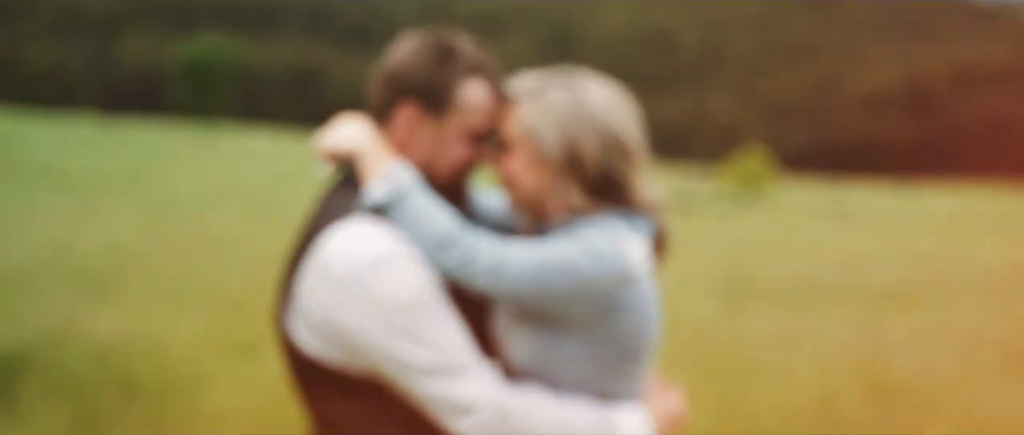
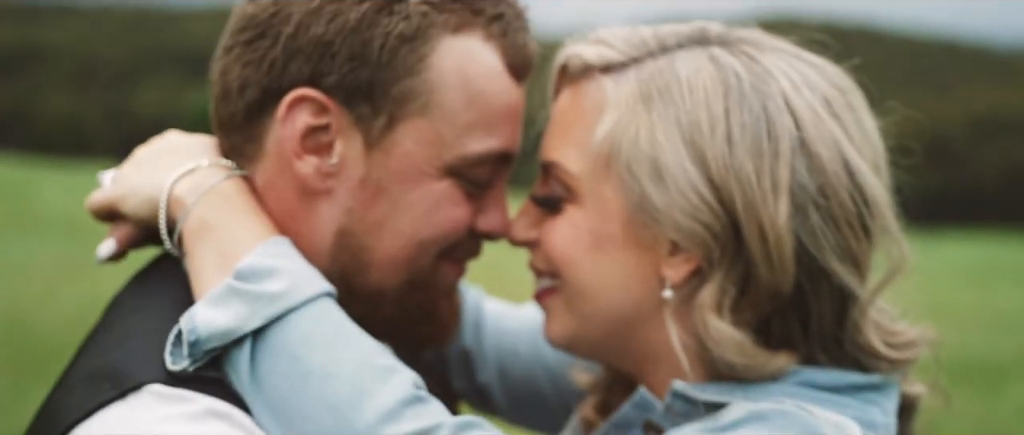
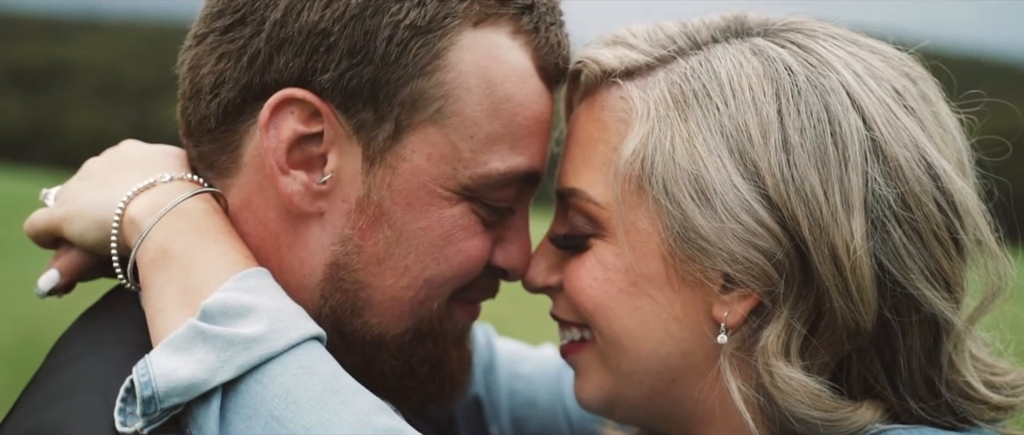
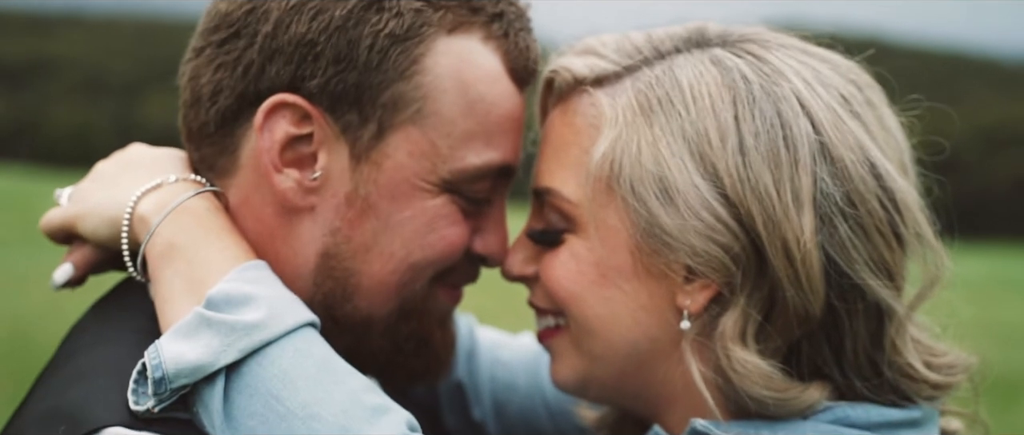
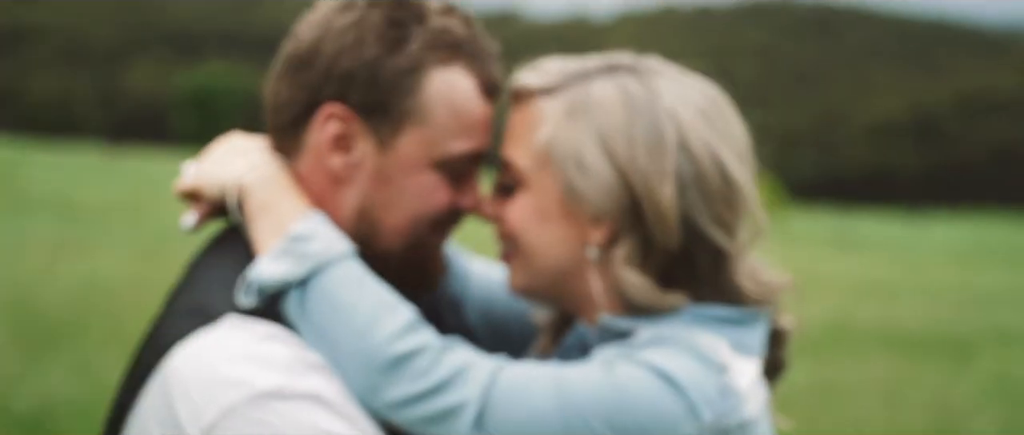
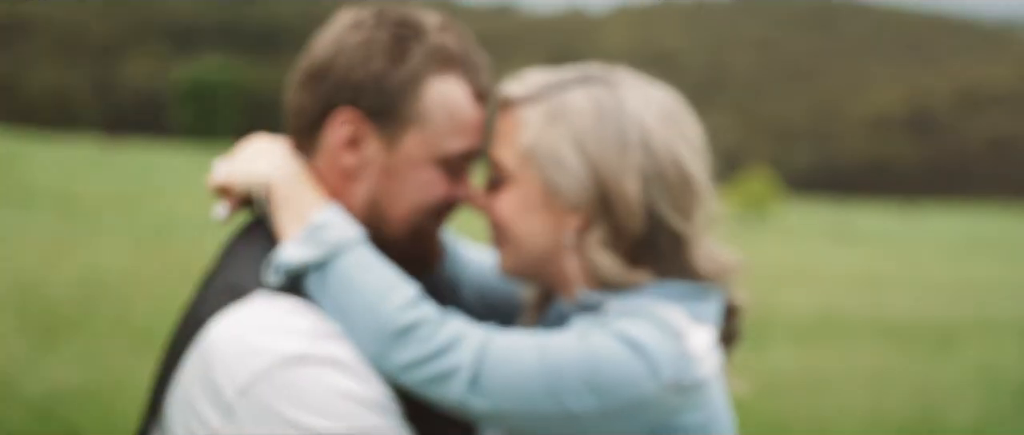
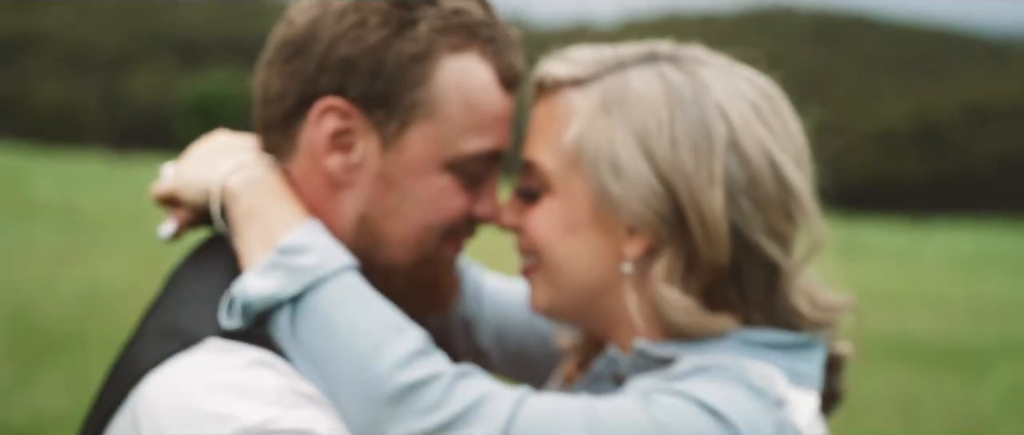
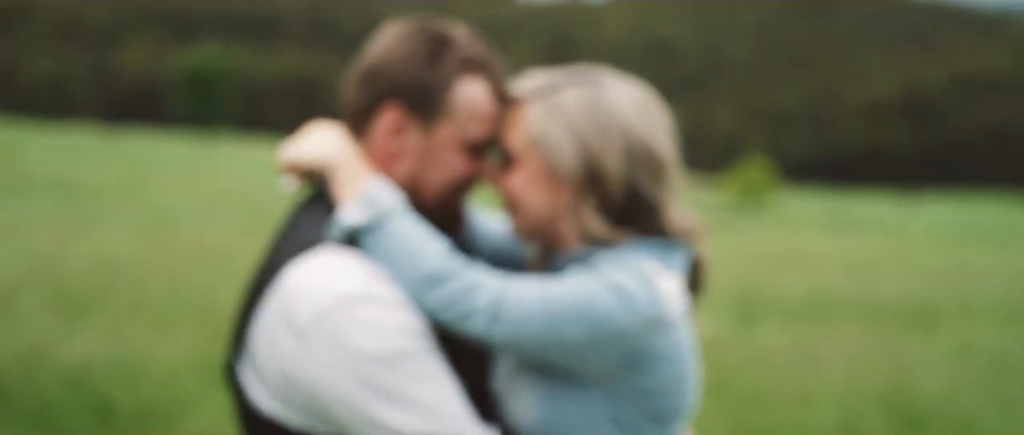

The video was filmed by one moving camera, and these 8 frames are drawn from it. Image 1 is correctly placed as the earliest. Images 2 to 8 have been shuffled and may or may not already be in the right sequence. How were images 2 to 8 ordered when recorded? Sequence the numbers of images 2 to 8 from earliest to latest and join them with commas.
8, 6, 5, 7, 2, 4, 3
